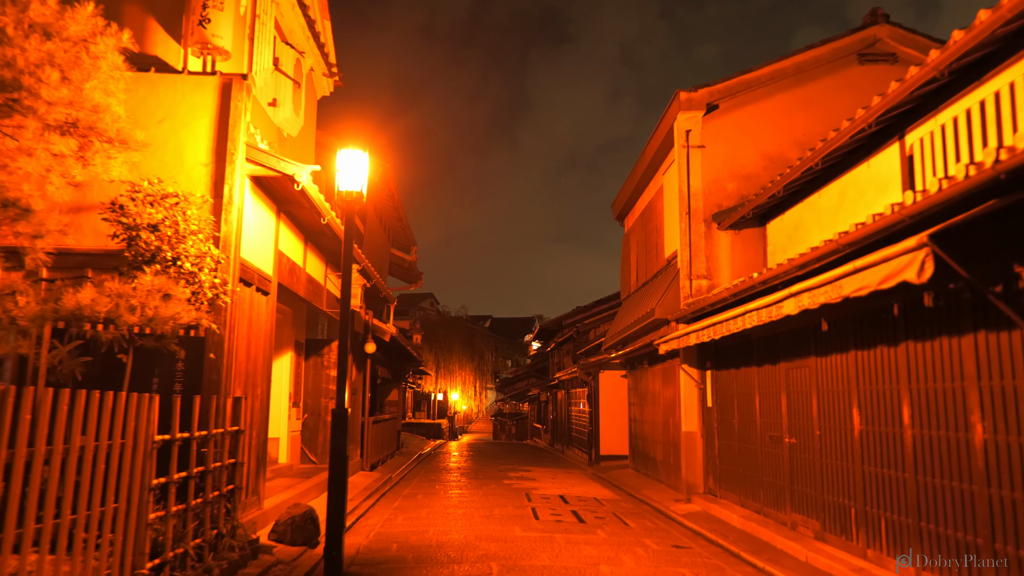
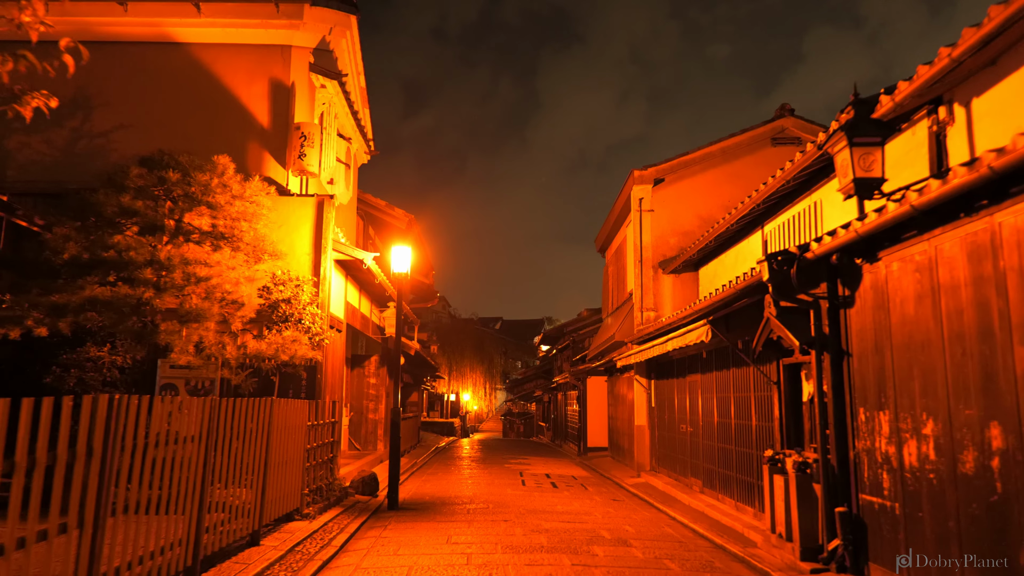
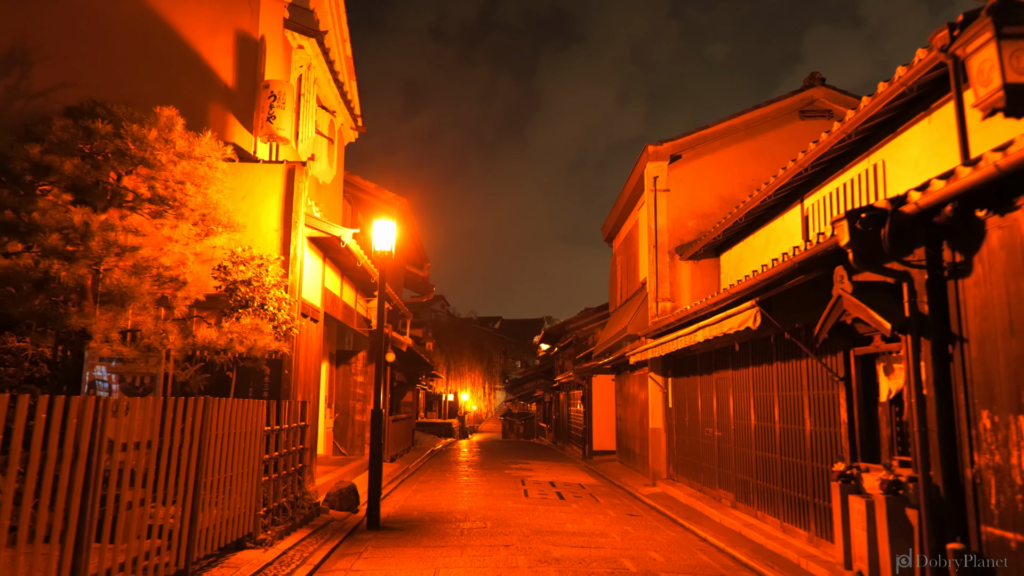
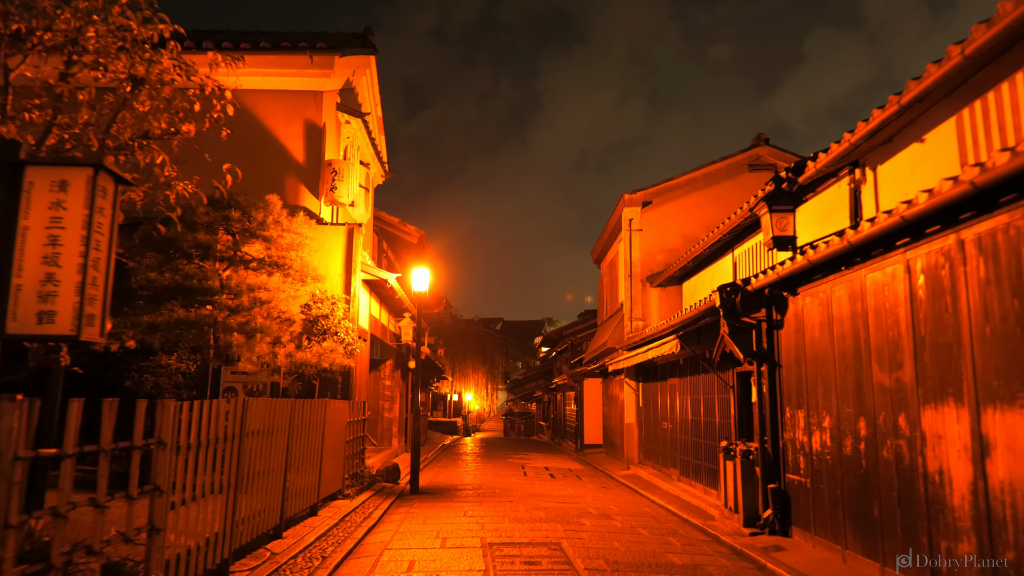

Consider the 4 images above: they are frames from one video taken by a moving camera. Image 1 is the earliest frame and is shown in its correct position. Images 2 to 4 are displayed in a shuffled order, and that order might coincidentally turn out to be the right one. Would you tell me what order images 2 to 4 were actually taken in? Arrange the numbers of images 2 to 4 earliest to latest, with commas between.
3, 2, 4
